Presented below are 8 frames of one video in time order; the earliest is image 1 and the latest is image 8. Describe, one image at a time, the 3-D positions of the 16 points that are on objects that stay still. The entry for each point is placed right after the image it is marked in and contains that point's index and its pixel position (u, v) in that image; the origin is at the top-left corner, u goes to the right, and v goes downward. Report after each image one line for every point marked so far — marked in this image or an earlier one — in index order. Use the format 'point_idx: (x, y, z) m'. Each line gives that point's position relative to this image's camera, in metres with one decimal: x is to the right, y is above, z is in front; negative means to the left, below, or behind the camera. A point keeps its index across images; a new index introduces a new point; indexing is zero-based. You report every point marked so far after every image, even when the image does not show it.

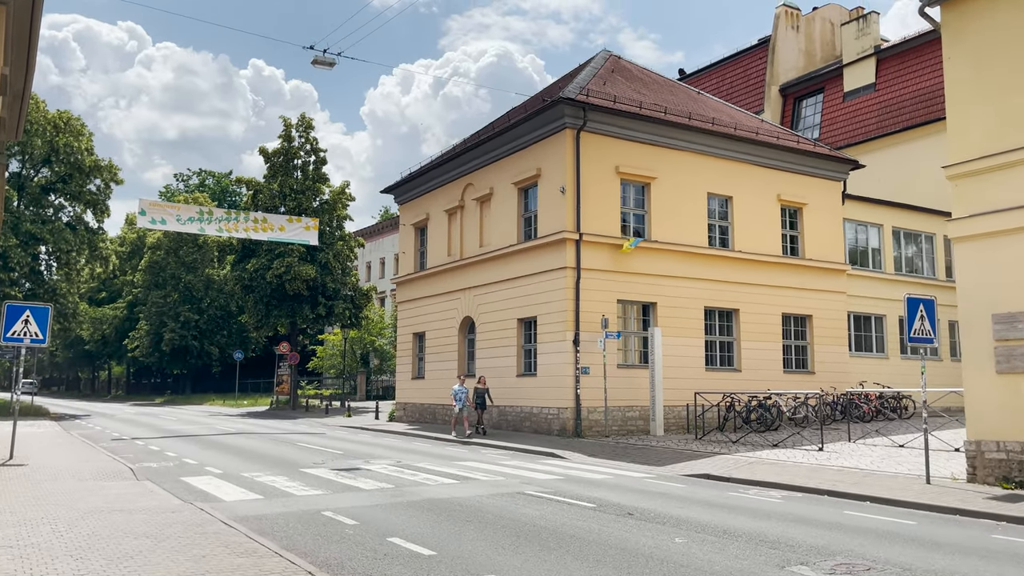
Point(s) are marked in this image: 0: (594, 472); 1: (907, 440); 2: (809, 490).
0: (+1.5, -3.3, +14.9) m
1: (+8.5, -3.2, +17.5) m
2: (+4.5, -3.1, +12.4) m
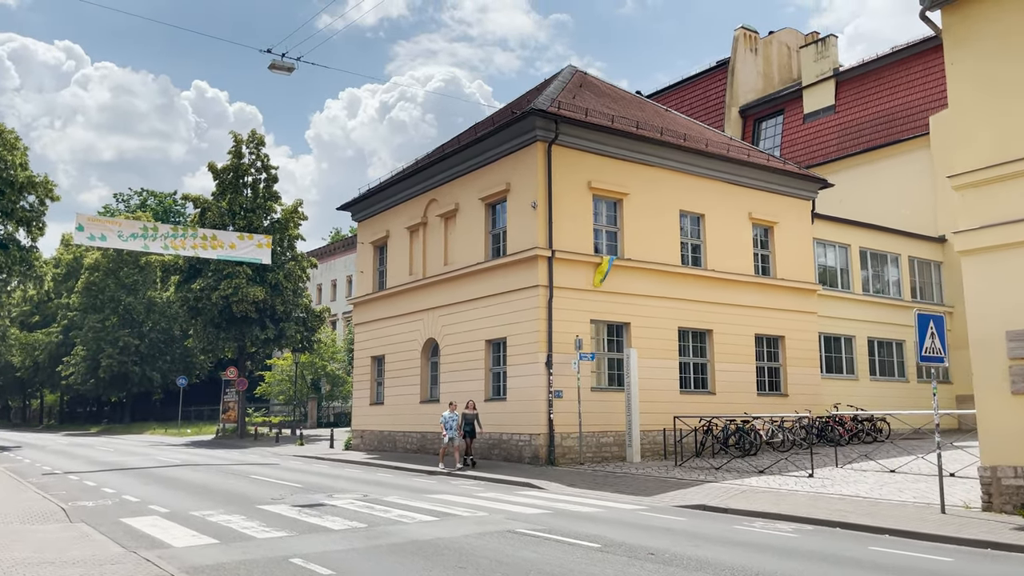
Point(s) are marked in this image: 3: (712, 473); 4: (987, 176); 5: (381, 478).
0: (+1.2, -3.6, +13.8) m
1: (+7.9, -3.6, +16.8) m
2: (+4.3, -3.3, +11.5) m
3: (+4.4, -4.0, +17.9) m
4: (+6.9, +1.7, +12.1) m
5: (-3.0, -4.4, +18.9) m
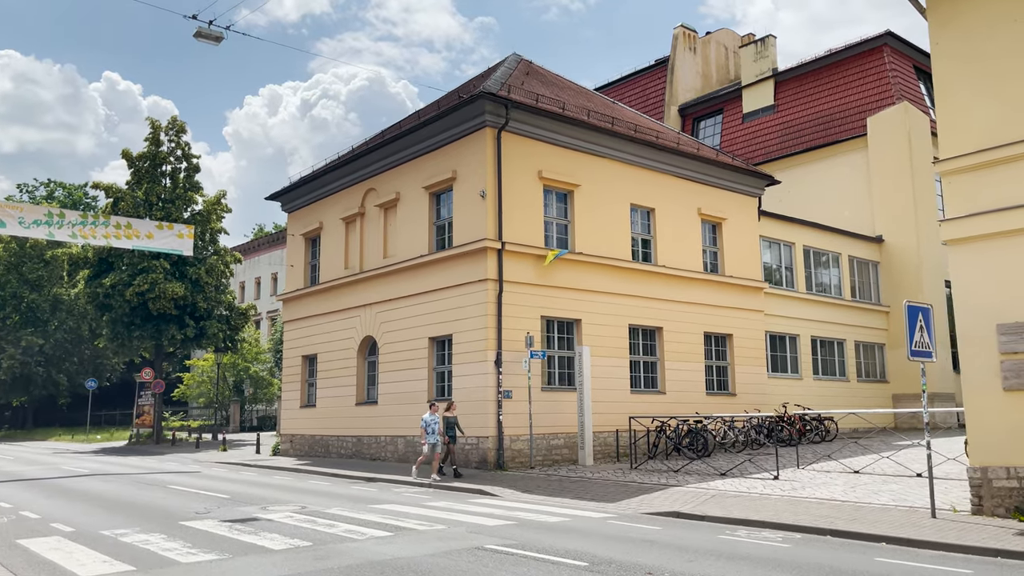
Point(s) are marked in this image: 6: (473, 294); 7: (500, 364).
0: (+0.5, -3.5, +12.7) m
1: (+7.0, -3.5, +16.3) m
2: (+3.9, -3.1, +10.7) m
3: (+3.3, -3.9, +17.0) m
4: (+6.5, +1.8, +11.5) m
5: (-4.1, -4.2, +17.3) m
6: (-0.9, -0.1, +19.9) m
7: (-0.3, -1.8, +19.3) m
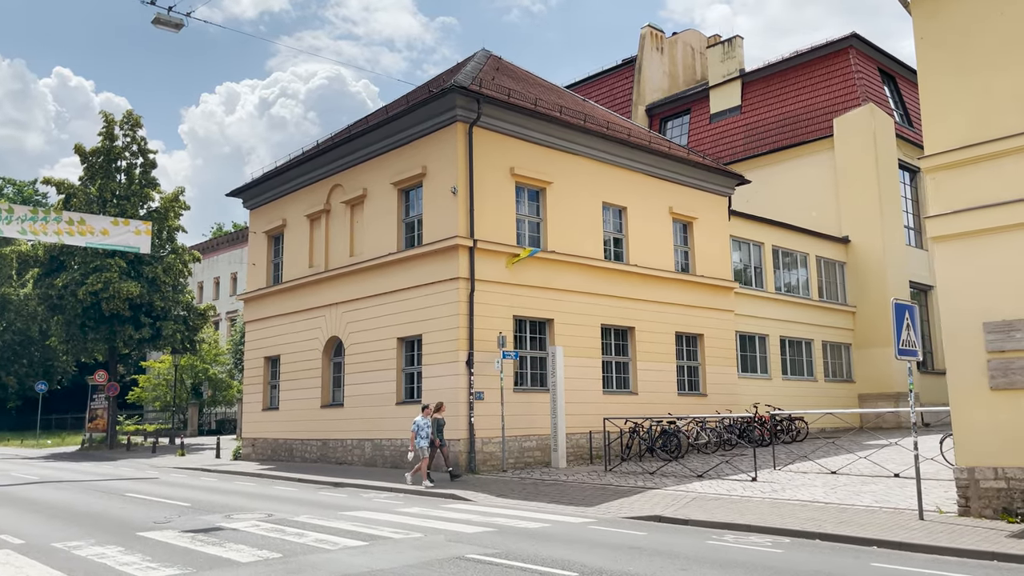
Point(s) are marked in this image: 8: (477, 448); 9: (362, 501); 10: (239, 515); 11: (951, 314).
0: (+0.2, -3.4, +12.2) m
1: (+6.5, -3.5, +16.2) m
2: (+3.6, -3.1, +10.4) m
3: (+2.8, -3.9, +16.7) m
4: (+6.2, +1.8, +11.3) m
5: (-4.7, -4.2, +16.7) m
6: (-1.6, -0.1, +19.4) m
7: (-0.9, -1.8, +18.8) m
8: (-0.8, -3.6, +18.6) m
9: (-2.8, -3.9, +15.0) m
10: (-4.2, -3.5, +12.7) m
11: (+6.0, -0.4, +11.2) m
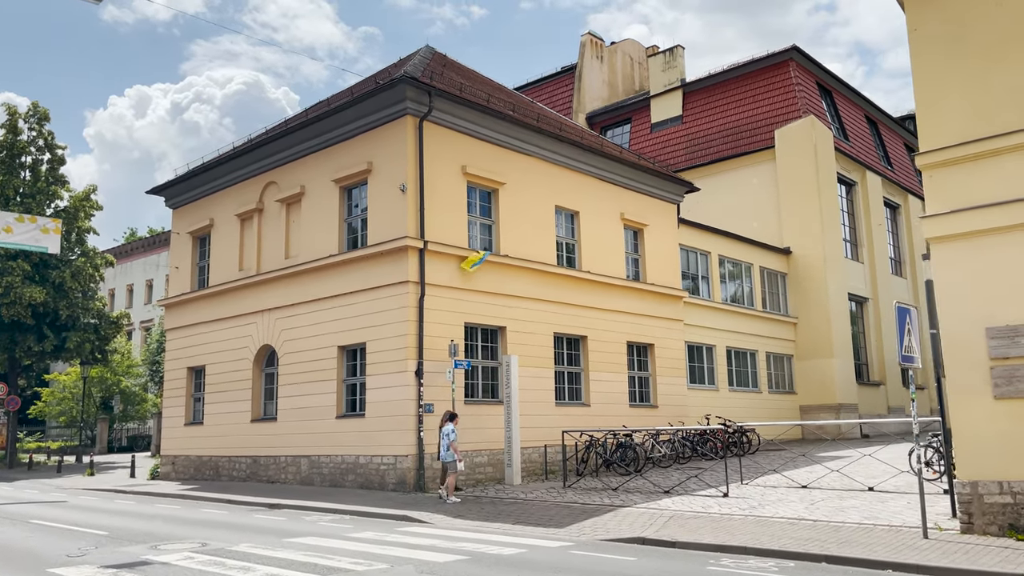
0: (-0.3, -3.4, +11.0) m
1: (+5.6, -3.6, +15.6) m
2: (+3.4, -3.1, +9.6) m
3: (+1.9, -4.0, +15.7) m
4: (+5.9, +1.8, +10.8) m
5: (-5.5, -4.2, +15.0) m
6: (-2.7, -0.2, +18.1) m
7: (-1.9, -1.8, +17.6) m
8: (-1.8, -3.7, +17.3) m
9: (-3.4, -3.9, +13.5) m
10: (-4.7, -3.5, +11.1) m
11: (+5.7, -0.4, +10.6) m
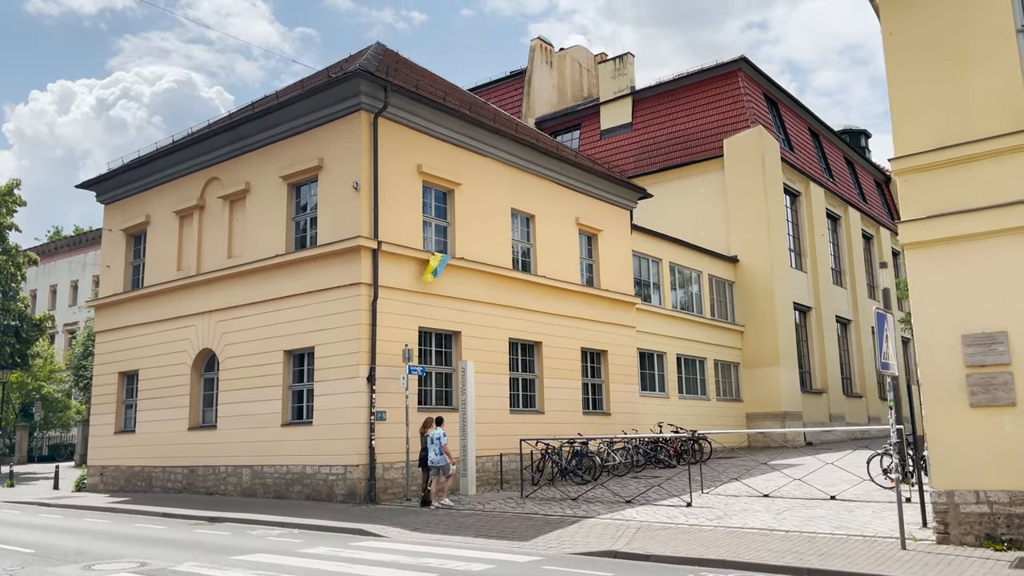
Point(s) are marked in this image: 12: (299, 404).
0: (-0.7, -3.5, +10.4) m
1: (+4.9, -3.7, +15.4) m
2: (+3.0, -3.2, +9.2) m
3: (+1.1, -4.0, +15.3) m
4: (+5.5, +1.7, +10.7) m
5: (-6.2, -4.2, +14.0) m
6: (-3.6, -0.3, +17.3) m
7: (-2.8, -1.9, +16.8) m
8: (-2.7, -3.8, +16.6) m
9: (-4.0, -3.9, +12.7) m
10: (-5.1, -3.4, +10.1) m
11: (+5.3, -0.5, +10.5) m
12: (-4.7, -2.6, +18.2) m
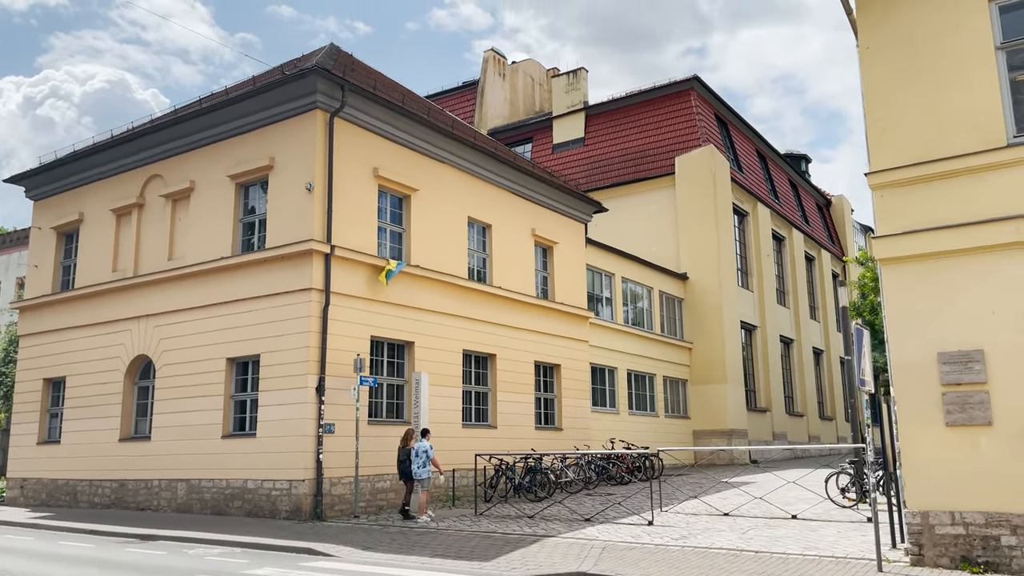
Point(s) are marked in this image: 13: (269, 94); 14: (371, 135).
0: (-1.1, -3.5, +9.8) m
1: (+4.0, -4.0, +15.1) m
2: (+2.7, -3.3, +8.9) m
3: (+0.3, -4.2, +14.8) m
4: (+5.1, +1.5, +10.6) m
5: (-6.9, -4.1, +12.9) m
6: (-4.4, -0.4, +16.5) m
7: (-3.7, -2.0, +16.0) m
8: (-3.6, -3.9, +15.8) m
9: (-4.6, -3.9, +11.8) m
10: (-5.5, -3.4, +9.2) m
11: (+4.9, -0.7, +10.4) m
12: (-5.7, -2.7, +17.2) m
13: (-5.2, +4.1, +17.5) m
14: (-3.1, +3.4, +18.3) m
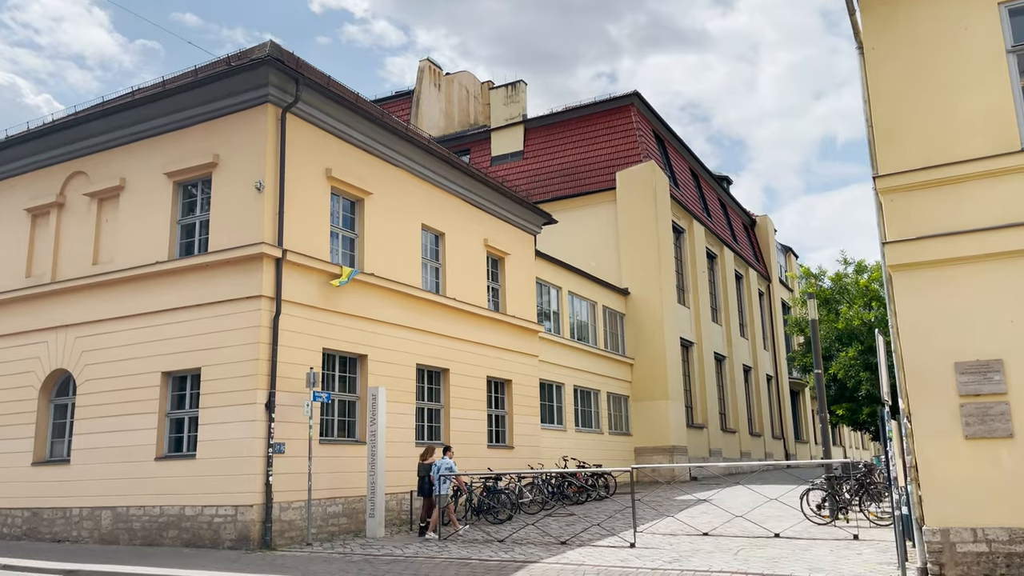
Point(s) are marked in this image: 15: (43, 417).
0: (-1.1, -3.5, +8.7) m
1: (+3.5, -4.2, +14.6) m
2: (+2.8, -3.3, +8.2) m
3: (-0.2, -4.4, +13.8) m
4: (+5.1, +1.3, +10.3) m
5: (-7.2, -4.2, +11.2) m
6: (-5.0, -0.5, +15.1) m
7: (-4.3, -2.1, +14.7) m
8: (-4.2, -4.0, +14.4) m
9: (-4.8, -3.9, +10.3) m
10: (-5.3, -3.3, +7.7) m
11: (+4.9, -0.8, +10.0) m
12: (-6.4, -2.8, +15.7) m
13: (-5.9, +4.0, +16.2) m
14: (-3.9, +3.3, +17.2) m
15: (-9.9, -2.7, +17.3) m
